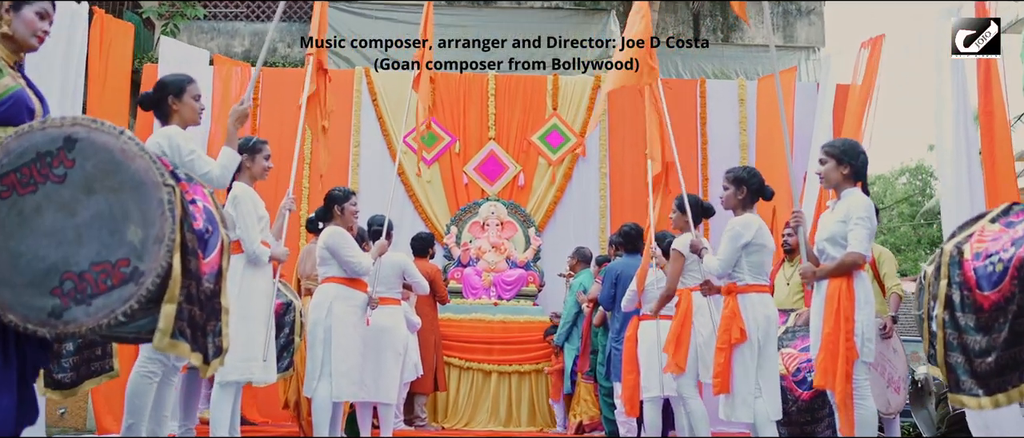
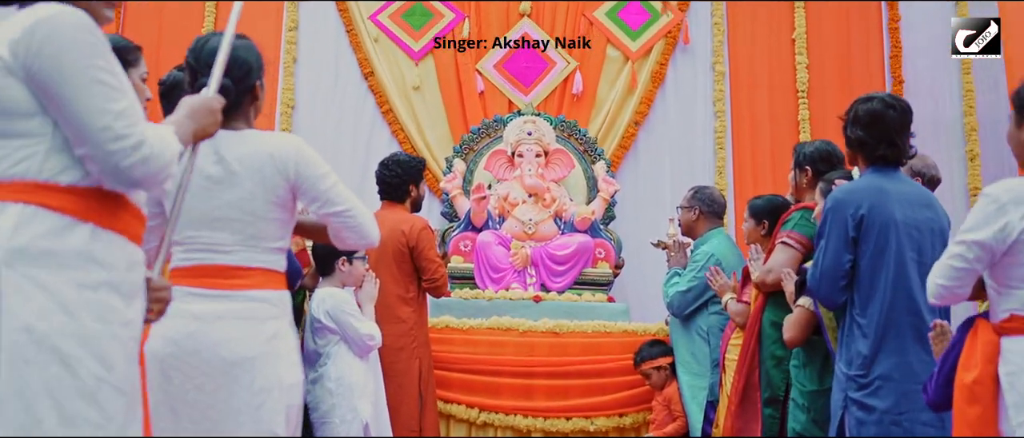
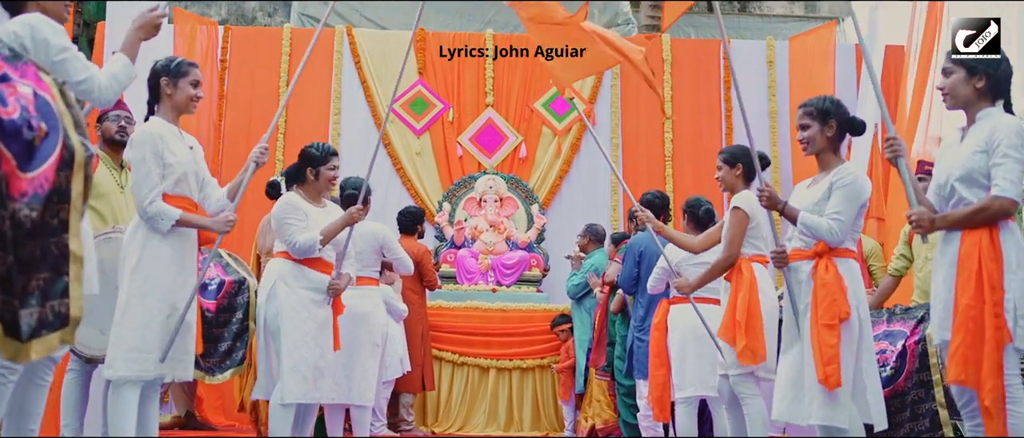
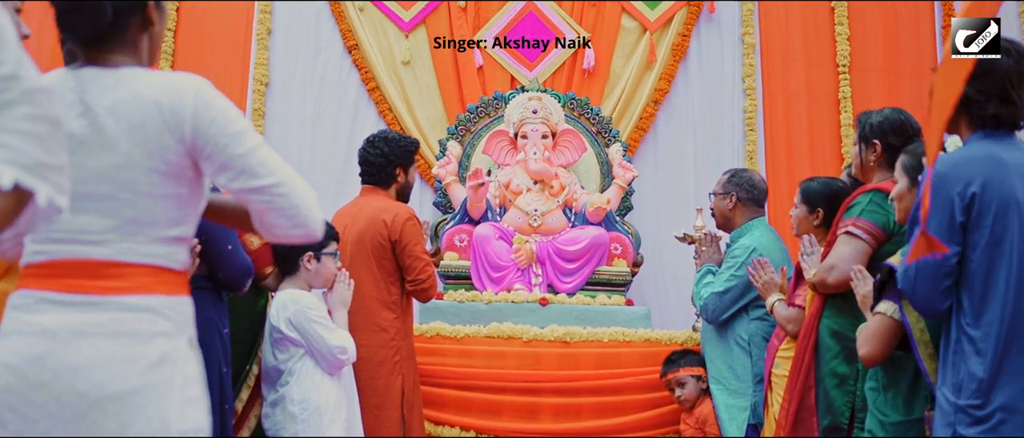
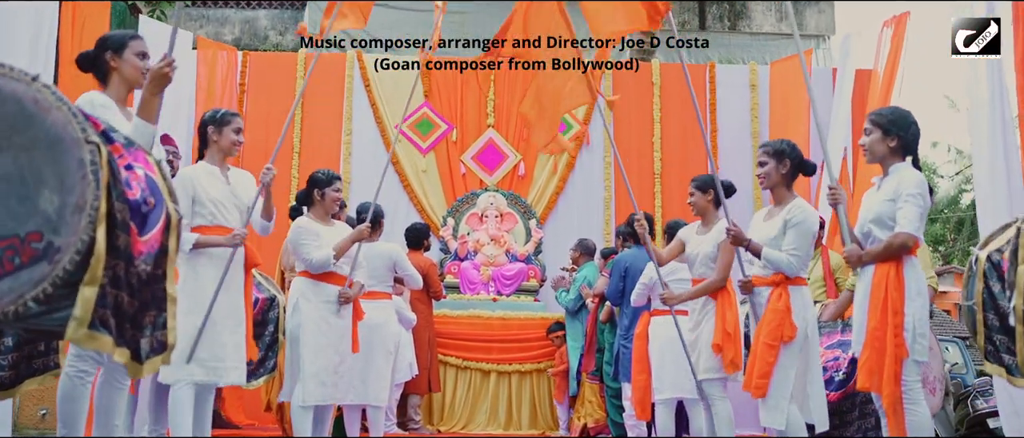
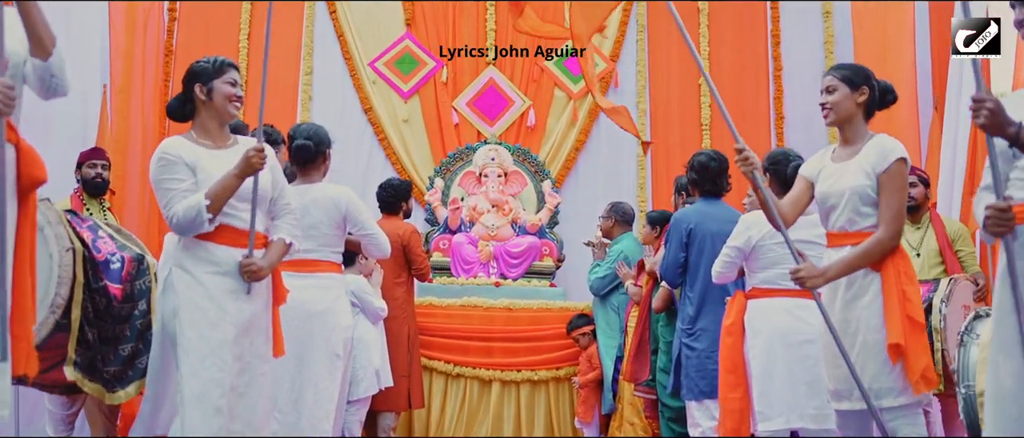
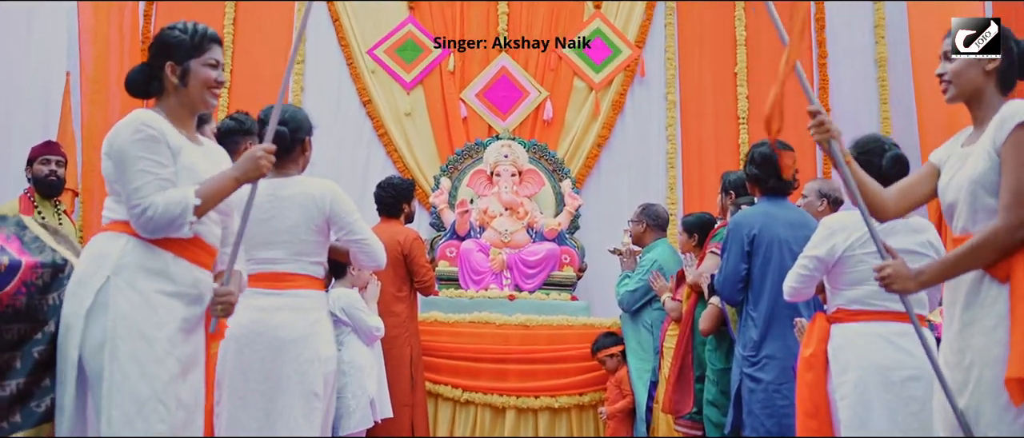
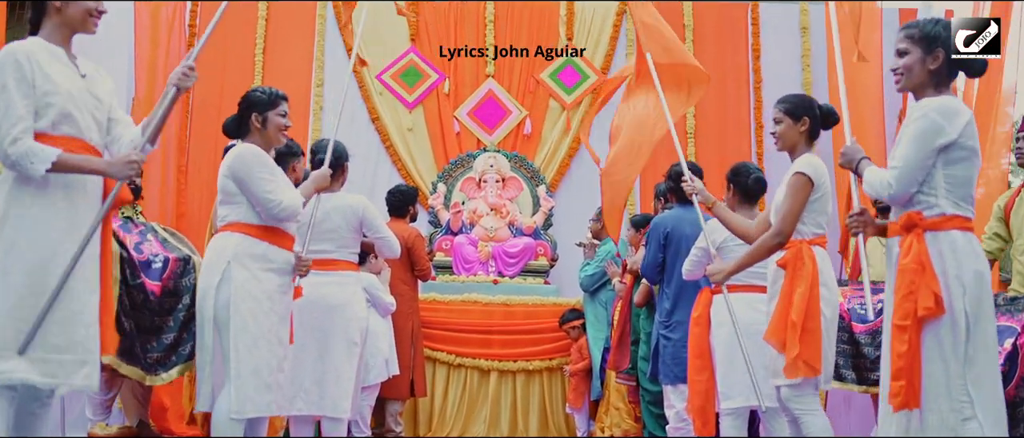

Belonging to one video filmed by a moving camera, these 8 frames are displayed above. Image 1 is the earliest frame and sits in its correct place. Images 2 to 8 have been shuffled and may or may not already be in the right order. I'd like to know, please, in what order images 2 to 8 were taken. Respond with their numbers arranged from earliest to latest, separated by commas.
5, 3, 8, 6, 7, 2, 4
